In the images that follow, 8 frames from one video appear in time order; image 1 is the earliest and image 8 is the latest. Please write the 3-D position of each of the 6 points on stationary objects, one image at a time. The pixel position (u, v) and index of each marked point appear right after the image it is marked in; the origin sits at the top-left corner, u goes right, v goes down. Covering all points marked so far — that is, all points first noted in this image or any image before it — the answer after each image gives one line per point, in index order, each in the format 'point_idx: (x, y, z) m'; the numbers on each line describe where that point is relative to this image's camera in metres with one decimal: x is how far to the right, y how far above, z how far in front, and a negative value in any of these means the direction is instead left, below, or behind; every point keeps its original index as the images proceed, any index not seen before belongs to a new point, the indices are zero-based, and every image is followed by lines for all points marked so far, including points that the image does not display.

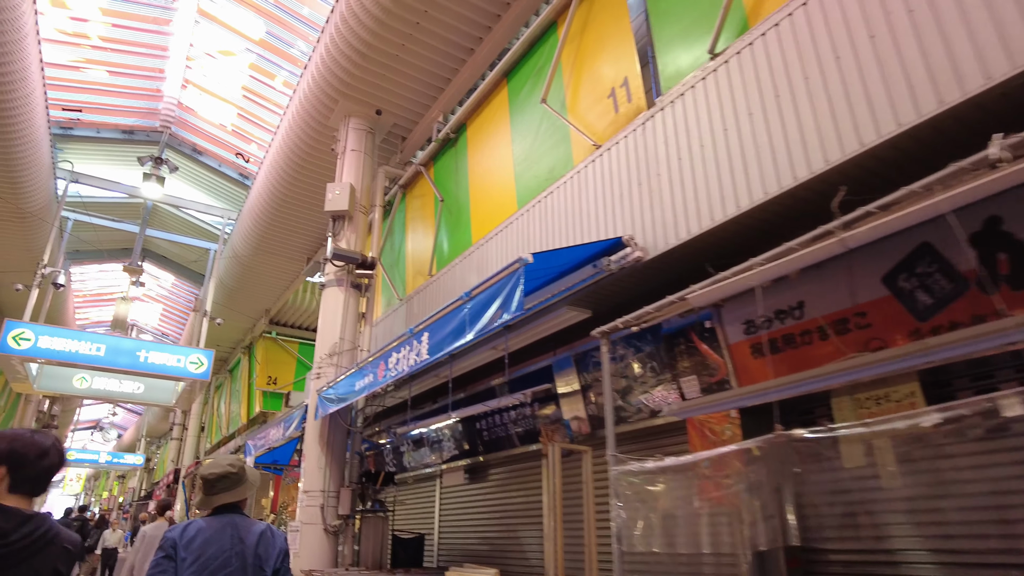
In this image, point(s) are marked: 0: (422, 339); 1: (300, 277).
0: (-0.5, -0.3, +3.8) m
1: (-3.4, +0.2, +10.6) m
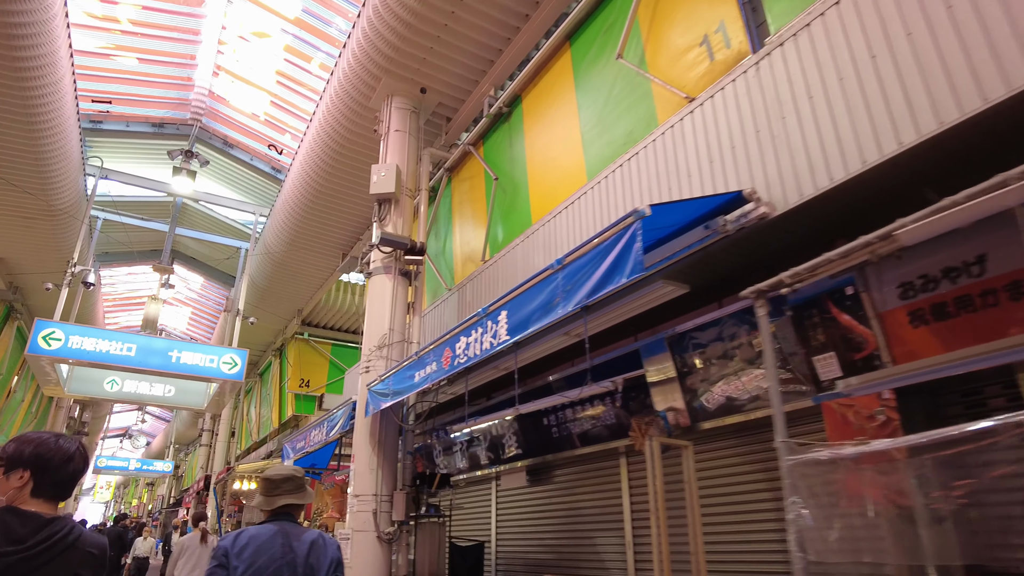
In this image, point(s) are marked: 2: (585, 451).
0: (-0.1, -0.2, +3.3) m
1: (-2.8, +0.2, +10.2) m
2: (+0.5, -1.1, +4.6) m
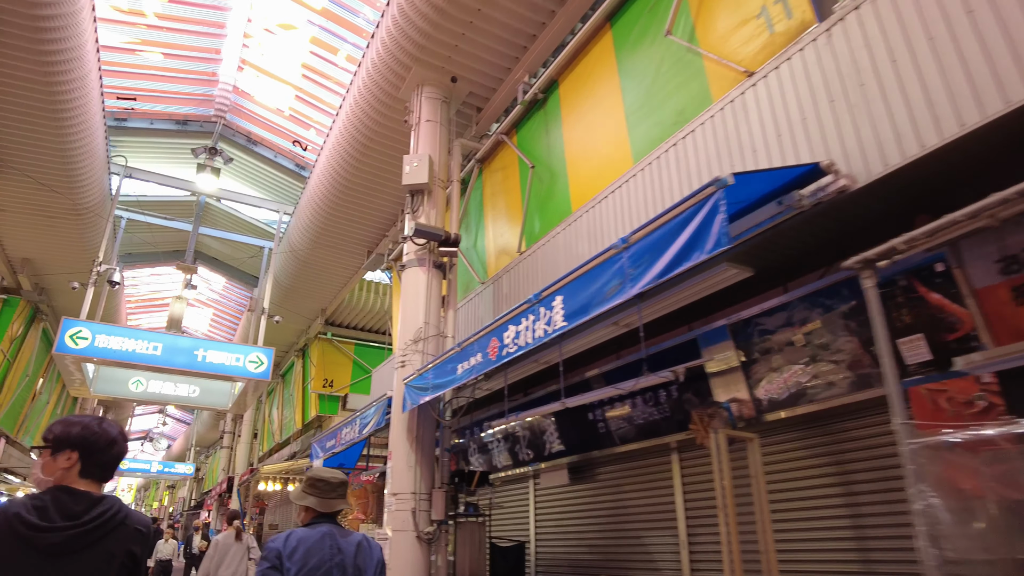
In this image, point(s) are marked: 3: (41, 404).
0: (+0.2, -0.1, +3.1) m
1: (-2.3, +0.2, +10.1) m
2: (+0.8, -1.1, +4.5) m
3: (-9.6, -2.4, +13.4) m
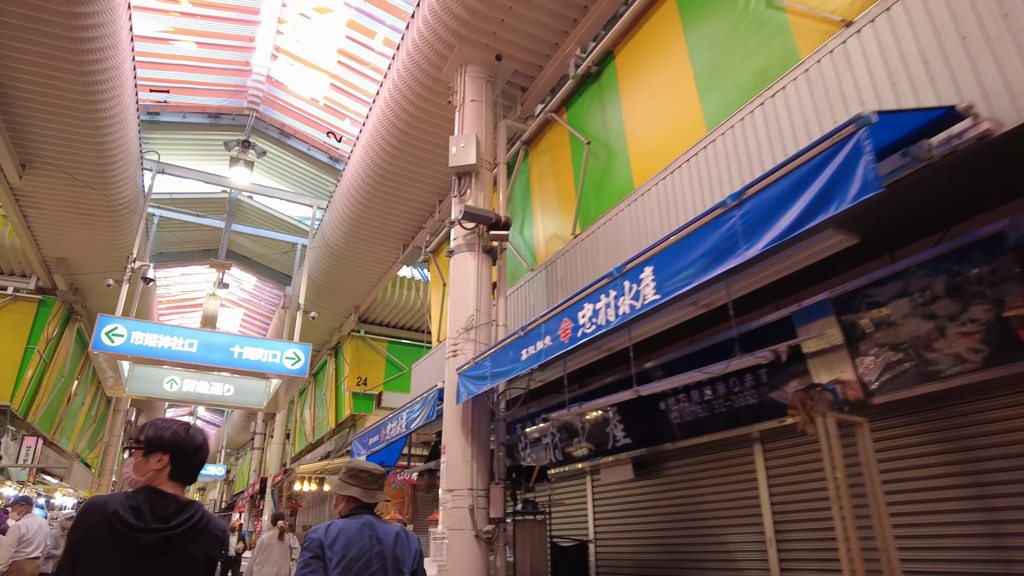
0: (+0.5, 0.0, +2.8) m
1: (-1.8, +0.3, +9.9) m
2: (+1.2, -0.9, +4.1) m
3: (-8.9, -2.5, +13.4) m
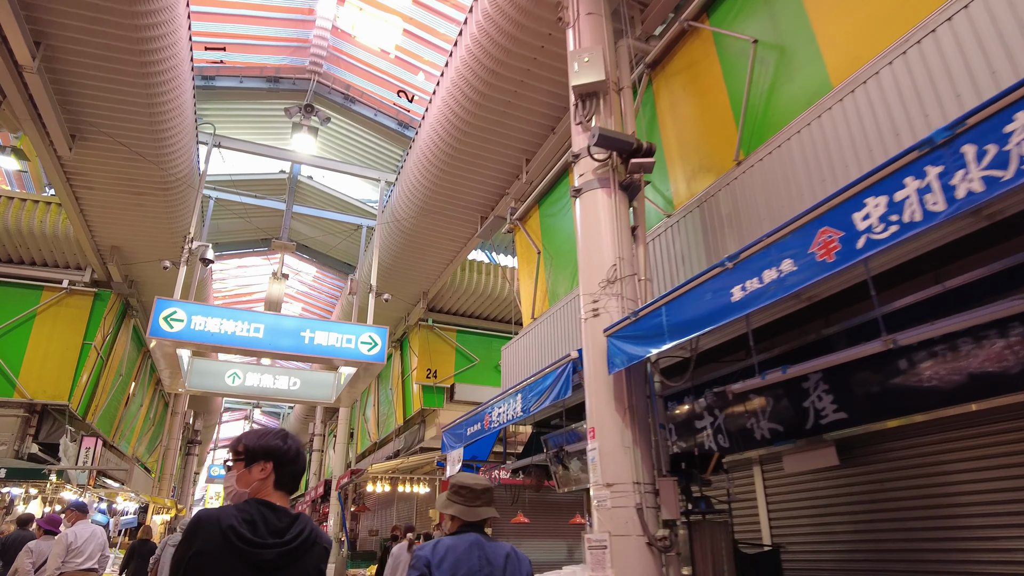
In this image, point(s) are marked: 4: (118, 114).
0: (+1.3, +0.4, +1.8) m
1: (-0.6, +0.6, +8.9) m
2: (+2.1, -0.6, +3.0) m
3: (-7.4, -2.4, +12.9) m
4: (-4.0, +1.8, +6.7) m
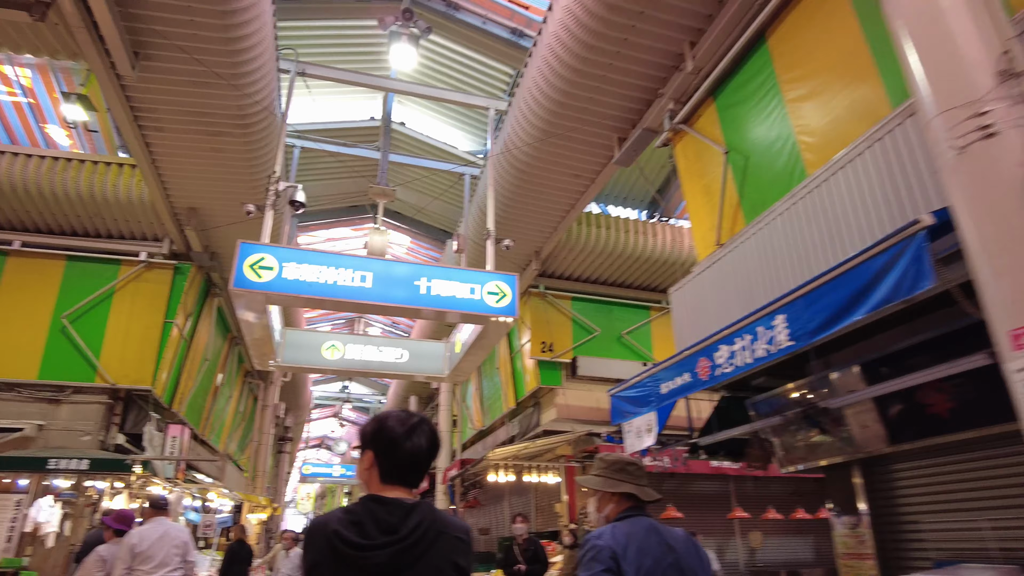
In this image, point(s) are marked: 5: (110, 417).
0: (+2.1, +1.1, 0.0) m
1: (+1.0, +1.2, +7.4) m
2: (+3.1, +0.2, +1.2) m
3: (-5.3, -2.1, +12.0) m
4: (-2.7, +2.2, +5.4) m
5: (-5.1, -1.6, +8.3) m
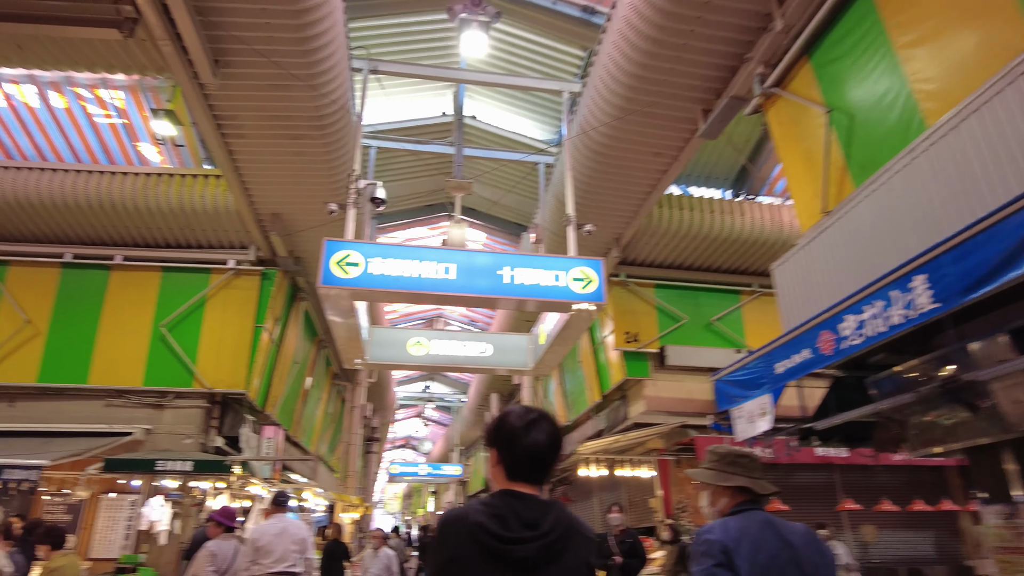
0: (+2.2, +1.3, -0.4) m
1: (+1.8, +1.4, +7.0) m
2: (+3.3, +0.4, +0.7) m
3: (-3.7, -2.2, +12.3) m
4: (-2.1, +2.2, +5.5) m
5: (-4.0, -1.7, +8.6) m
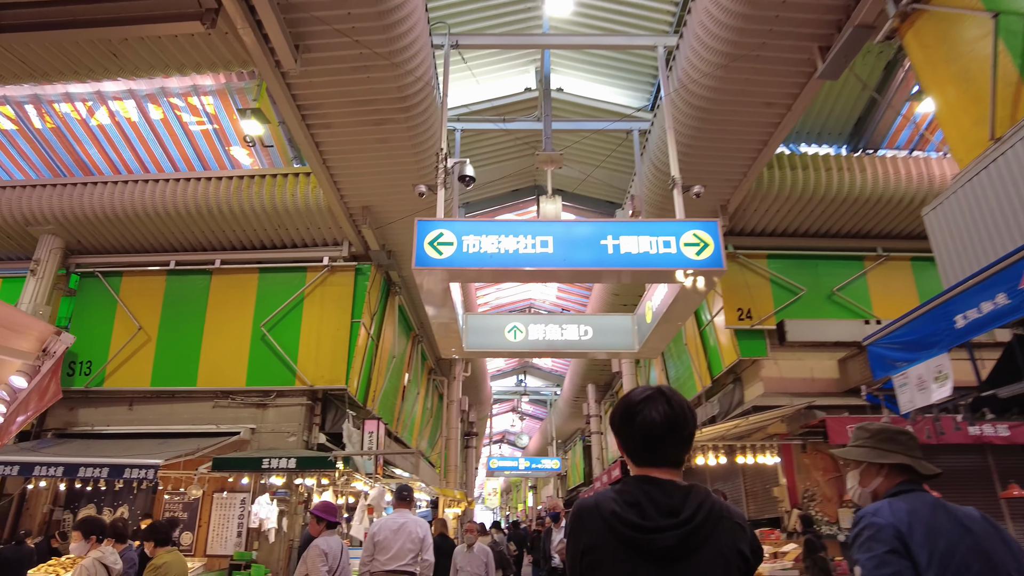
0: (+2.1, +1.6, -1.1) m
1: (+2.7, +1.7, +6.3) m
2: (+3.4, +0.8, -0.2) m
3: (-1.9, -2.1, +12.3) m
4: (-1.4, +2.3, +5.3) m
5: (-2.6, -1.7, +8.6) m
